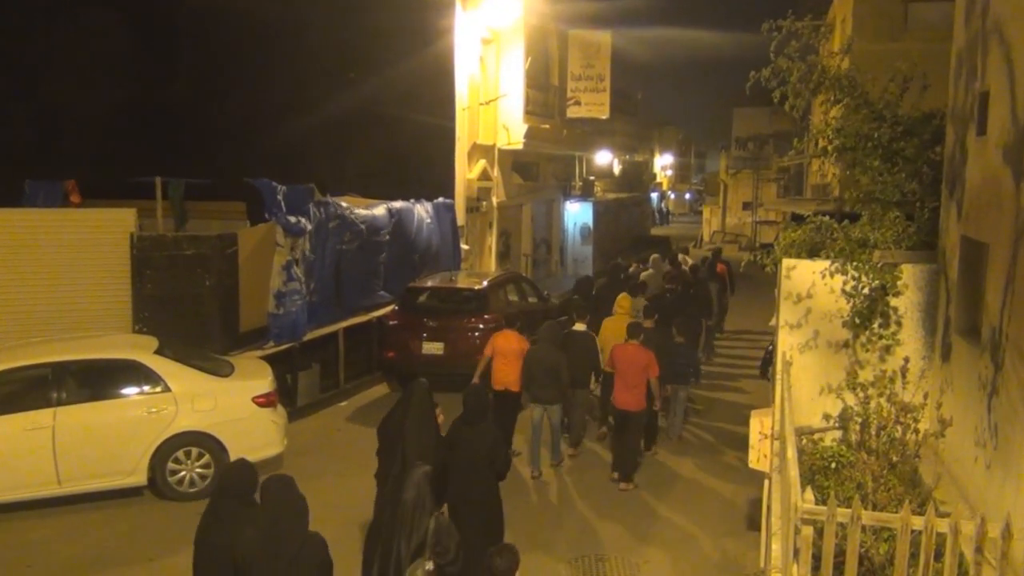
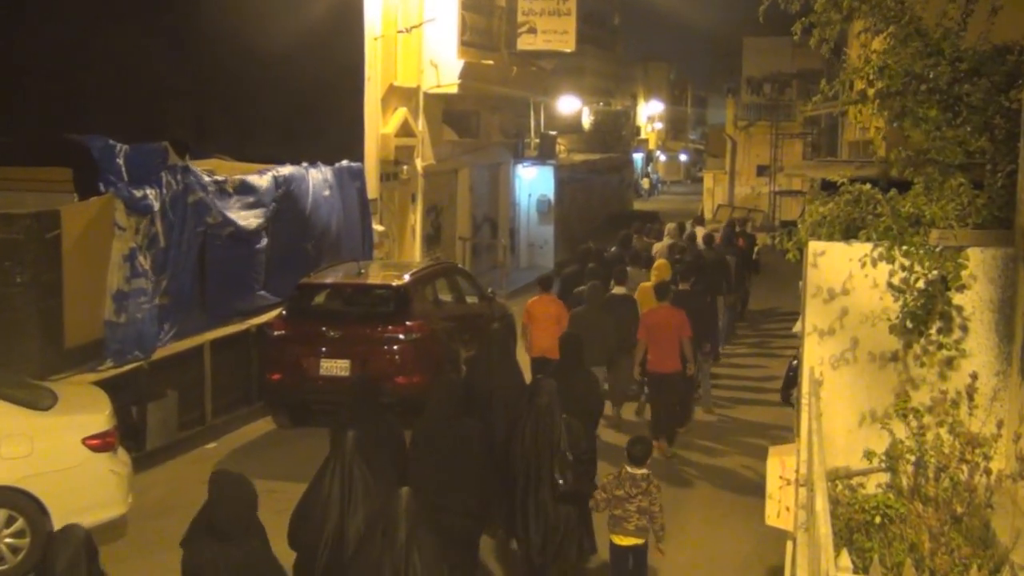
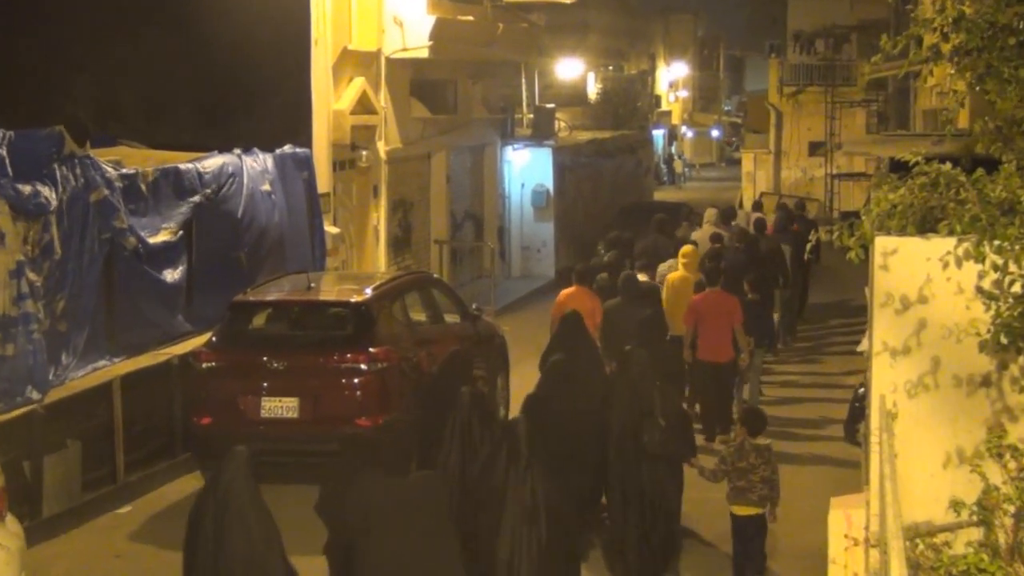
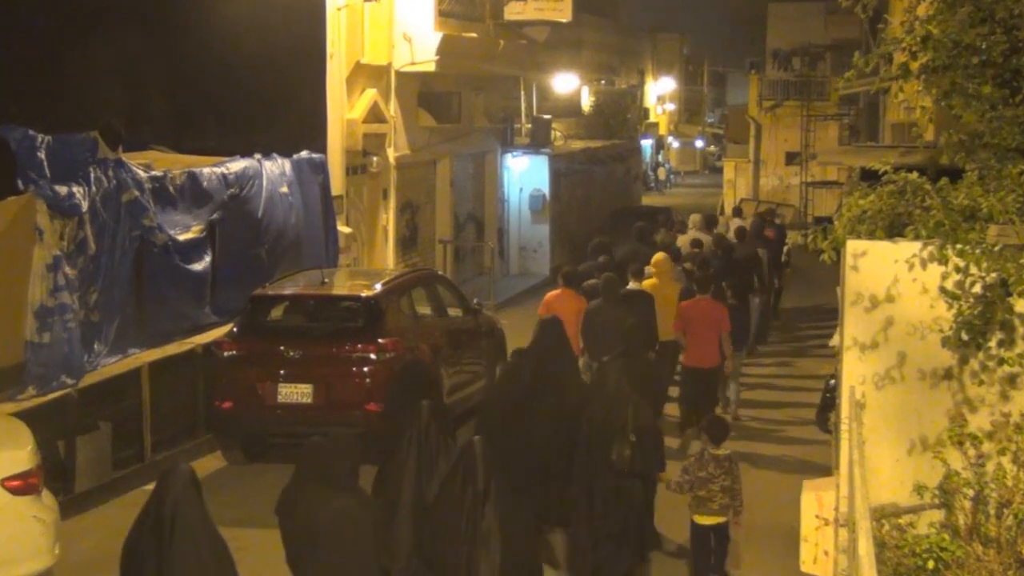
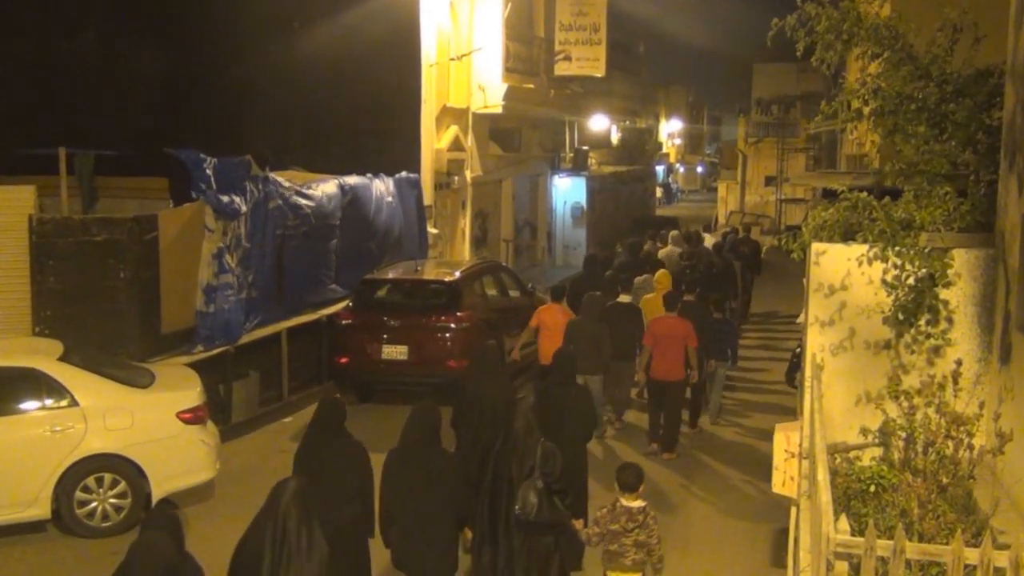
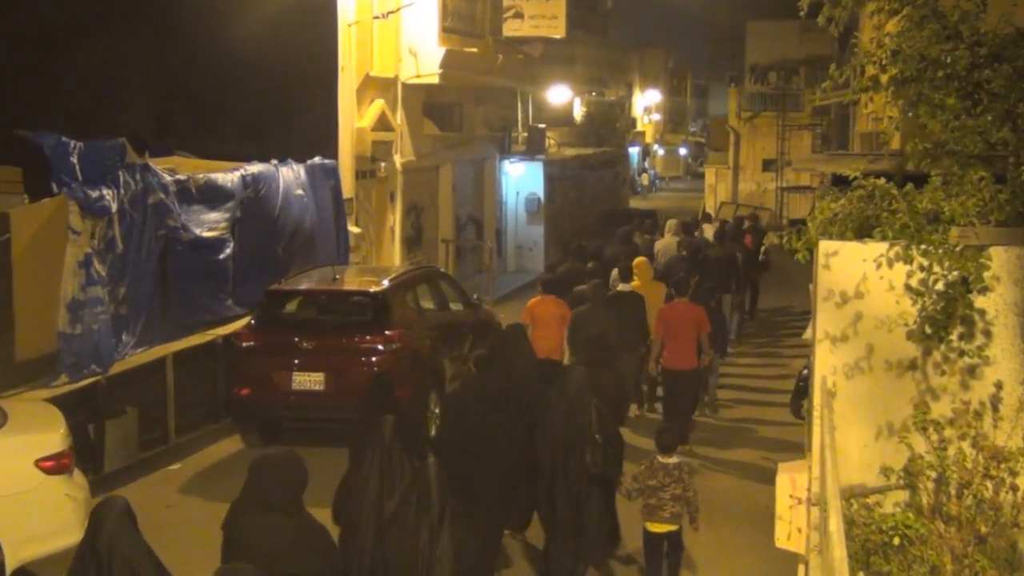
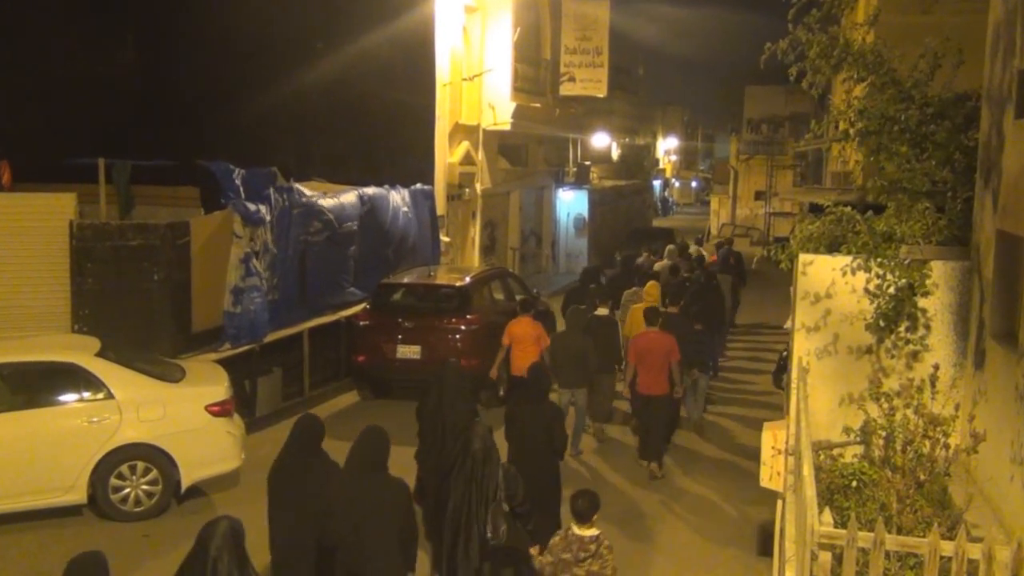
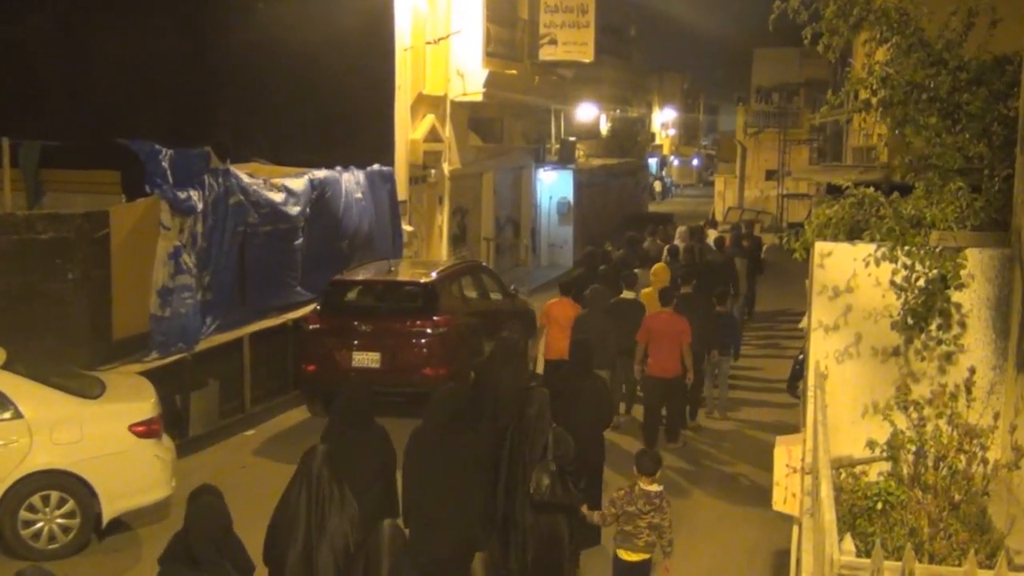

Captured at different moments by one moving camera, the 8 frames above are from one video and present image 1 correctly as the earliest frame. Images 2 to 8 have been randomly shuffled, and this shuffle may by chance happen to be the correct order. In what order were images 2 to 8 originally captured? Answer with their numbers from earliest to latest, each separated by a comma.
7, 5, 8, 2, 6, 4, 3
